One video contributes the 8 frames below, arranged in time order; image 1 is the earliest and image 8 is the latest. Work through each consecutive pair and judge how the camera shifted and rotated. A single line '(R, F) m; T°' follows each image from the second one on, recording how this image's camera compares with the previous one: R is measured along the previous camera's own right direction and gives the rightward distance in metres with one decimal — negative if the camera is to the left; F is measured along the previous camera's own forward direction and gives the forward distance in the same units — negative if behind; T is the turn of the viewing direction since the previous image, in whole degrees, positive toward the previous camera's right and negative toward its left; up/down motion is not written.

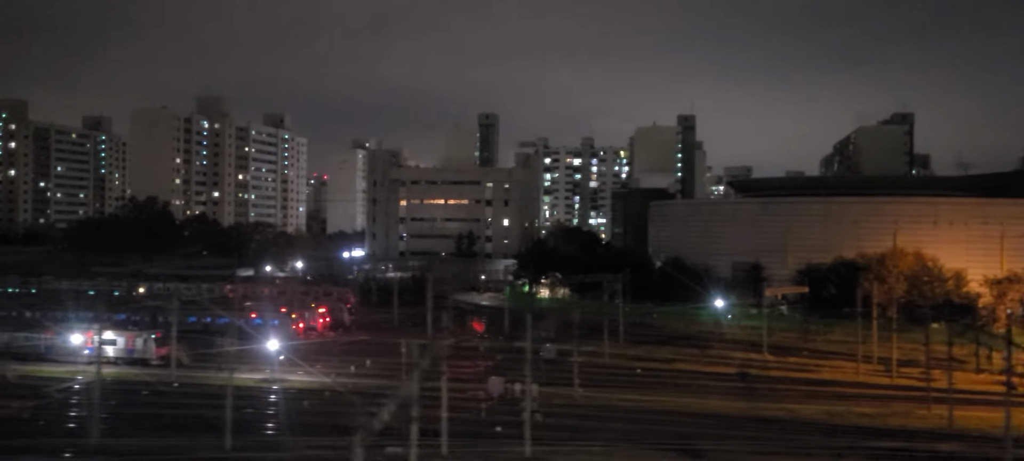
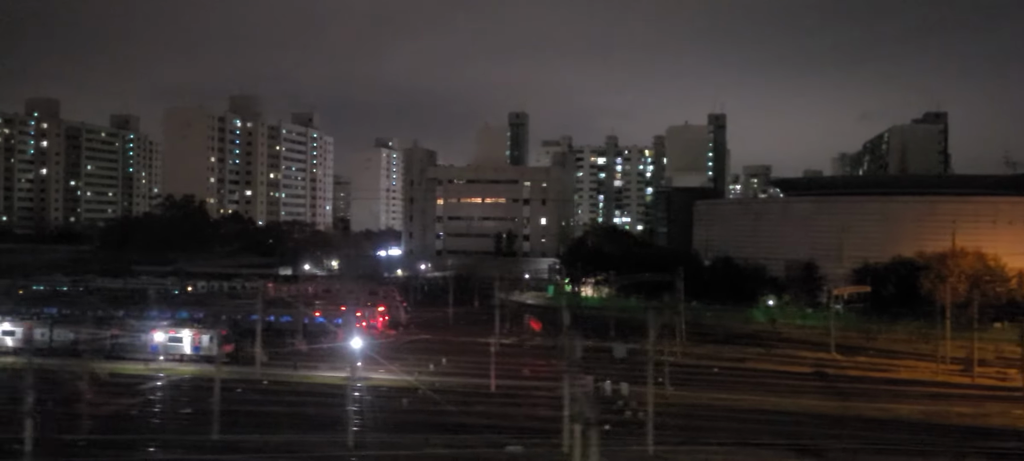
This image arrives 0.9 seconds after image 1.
(-0.7, 0.0) m; 0°
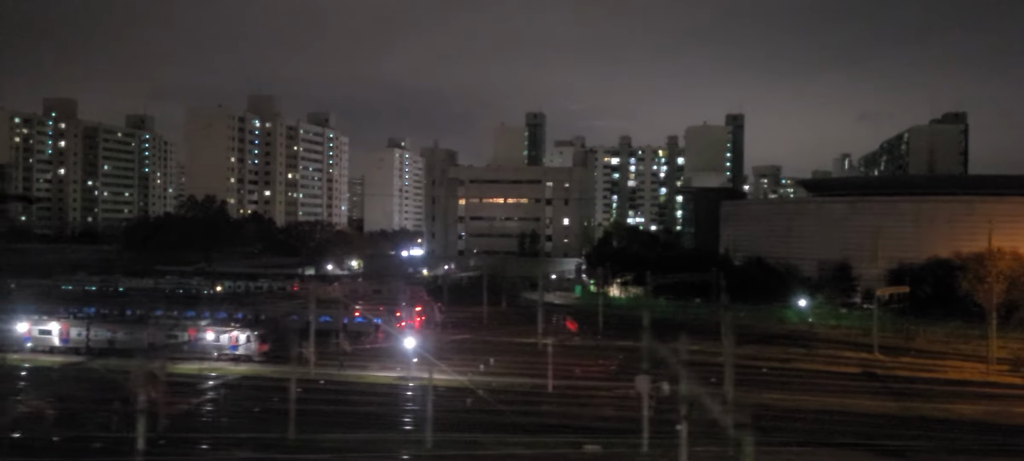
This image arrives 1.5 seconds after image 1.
(-0.5, 0.0) m; 0°
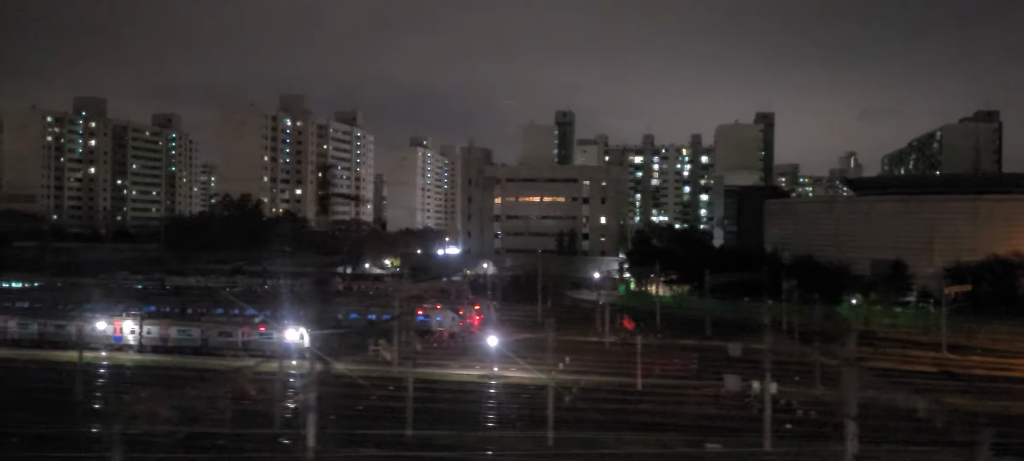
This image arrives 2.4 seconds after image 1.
(-0.7, 0.0) m; 0°
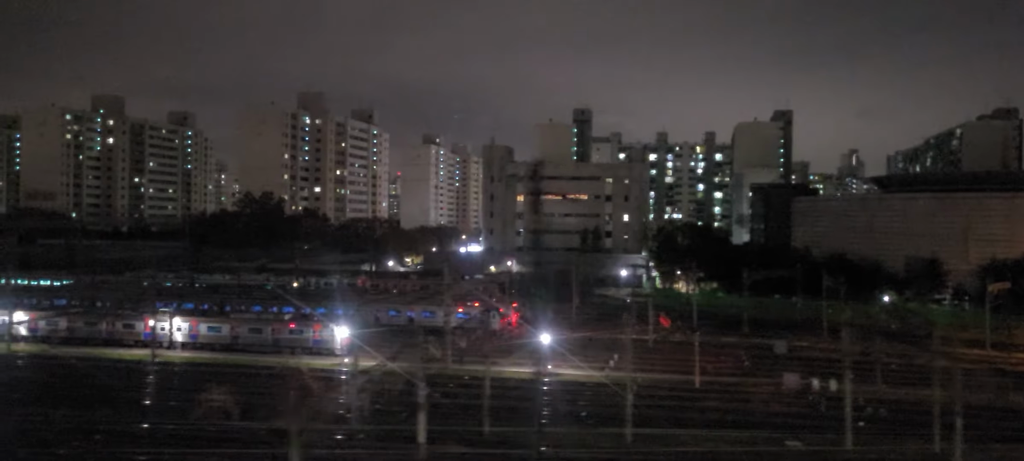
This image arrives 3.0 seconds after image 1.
(-0.5, 0.0) m; 0°
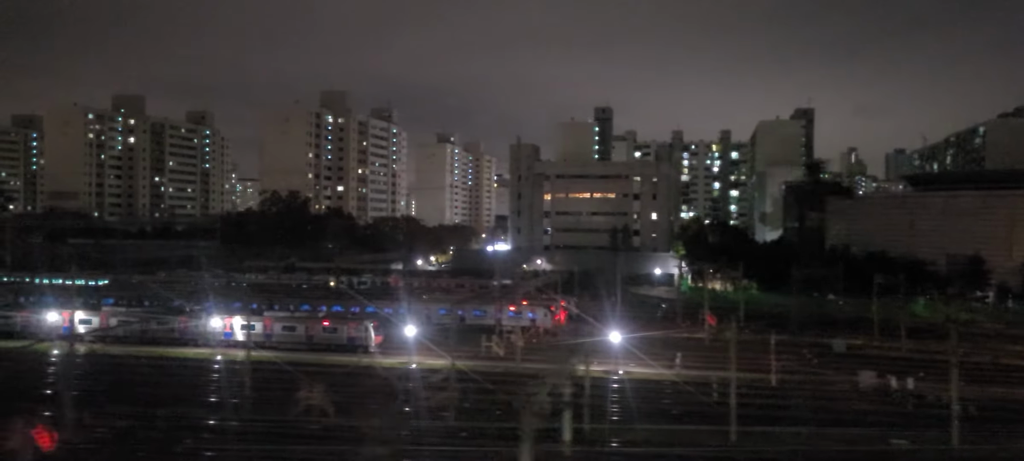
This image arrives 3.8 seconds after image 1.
(-0.7, 0.0) m; 0°
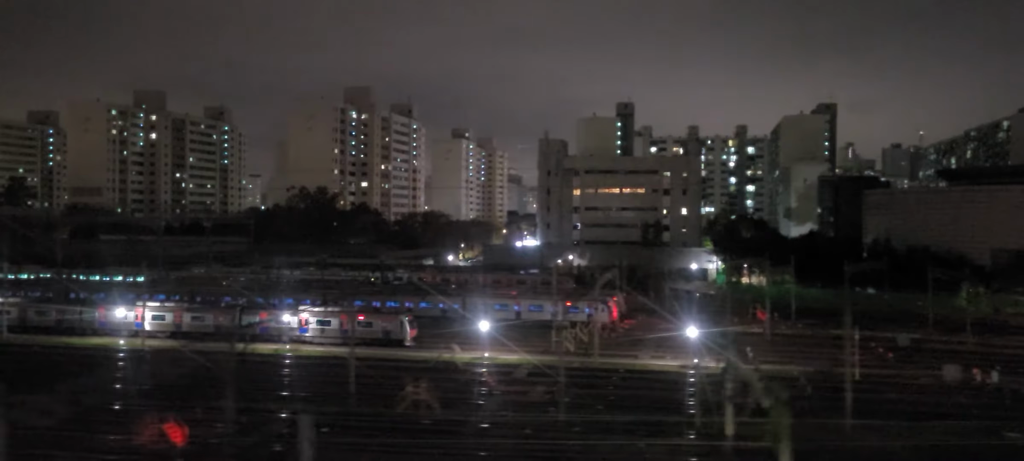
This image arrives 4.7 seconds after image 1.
(-0.8, 0.0) m; 0°
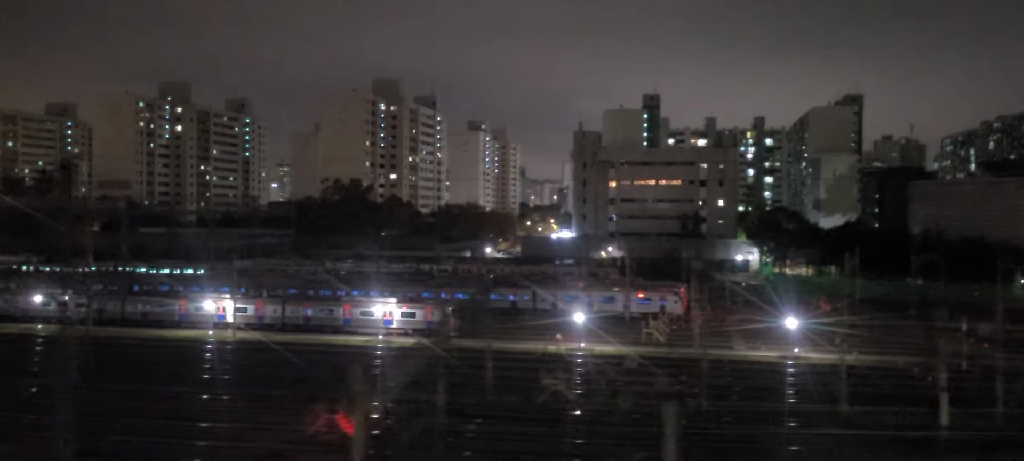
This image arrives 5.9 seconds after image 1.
(-1.0, 0.0) m; 0°
